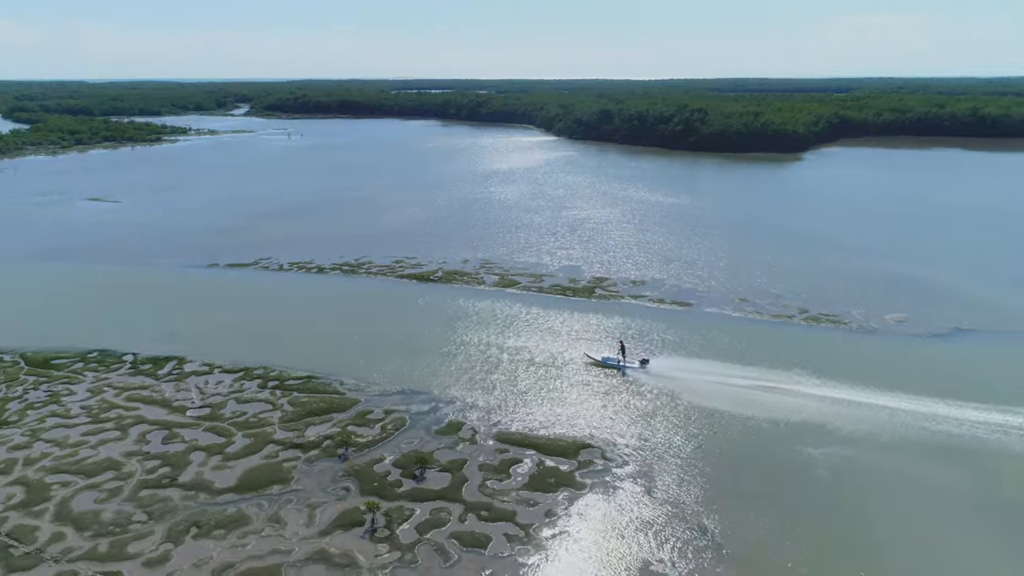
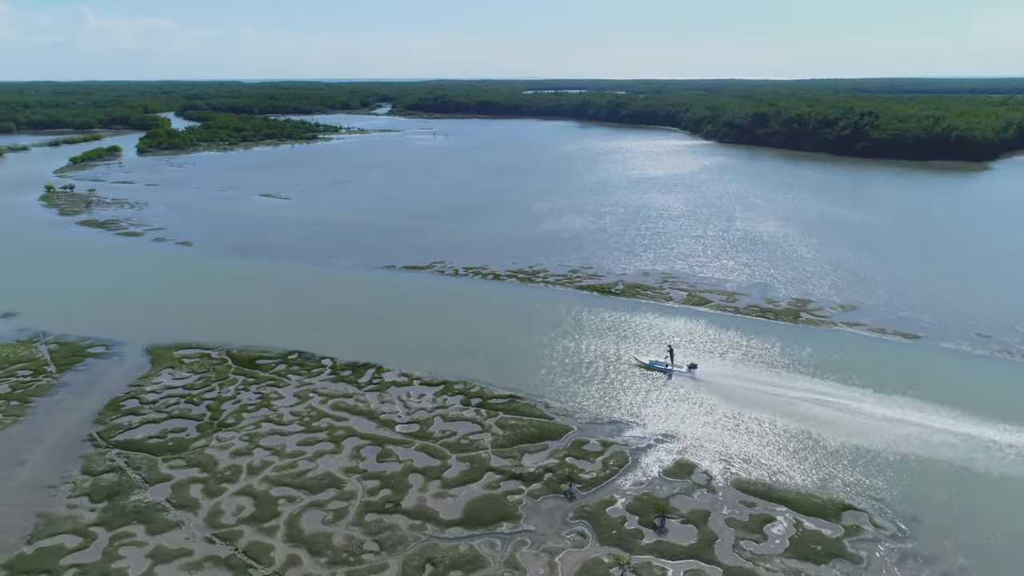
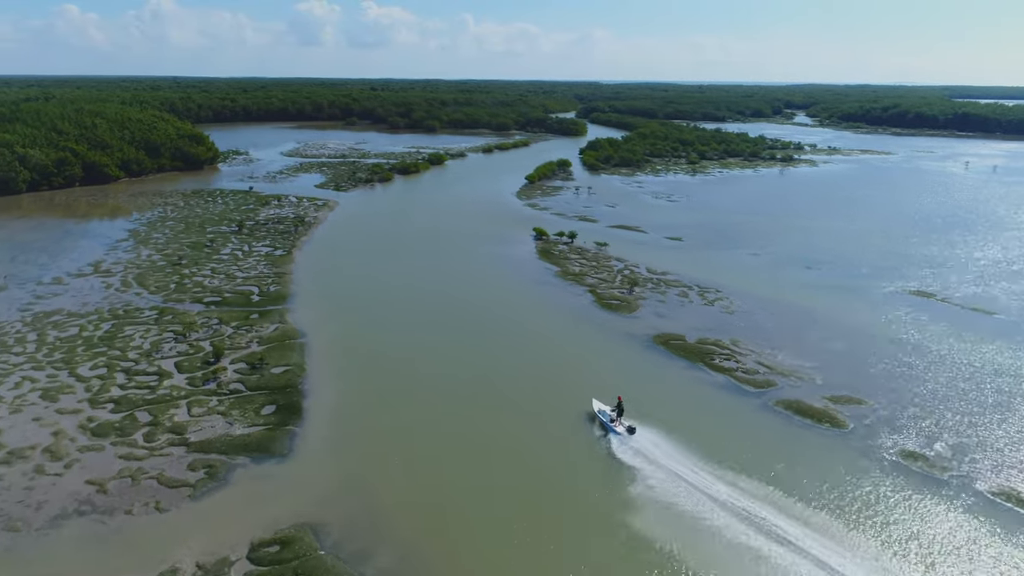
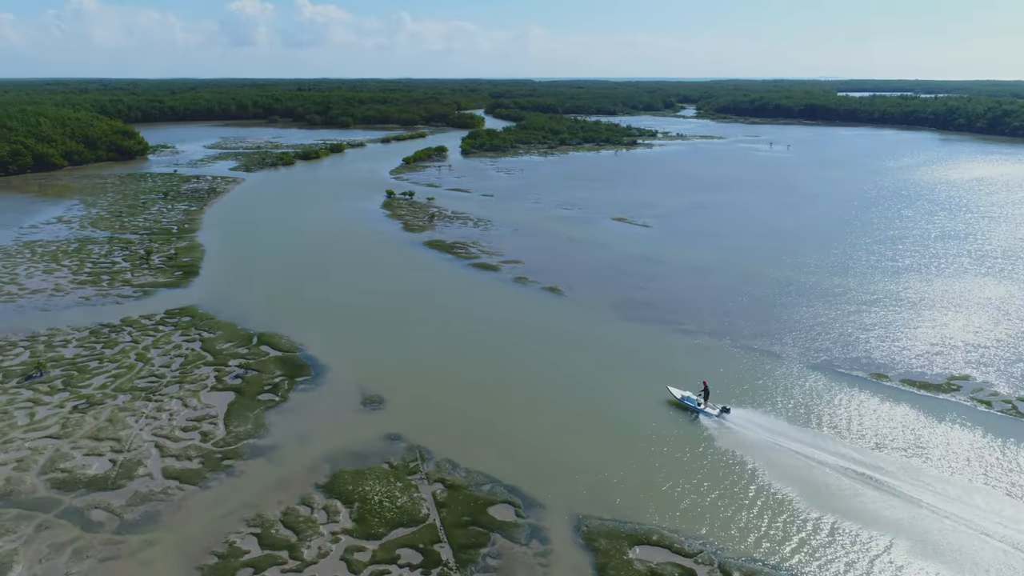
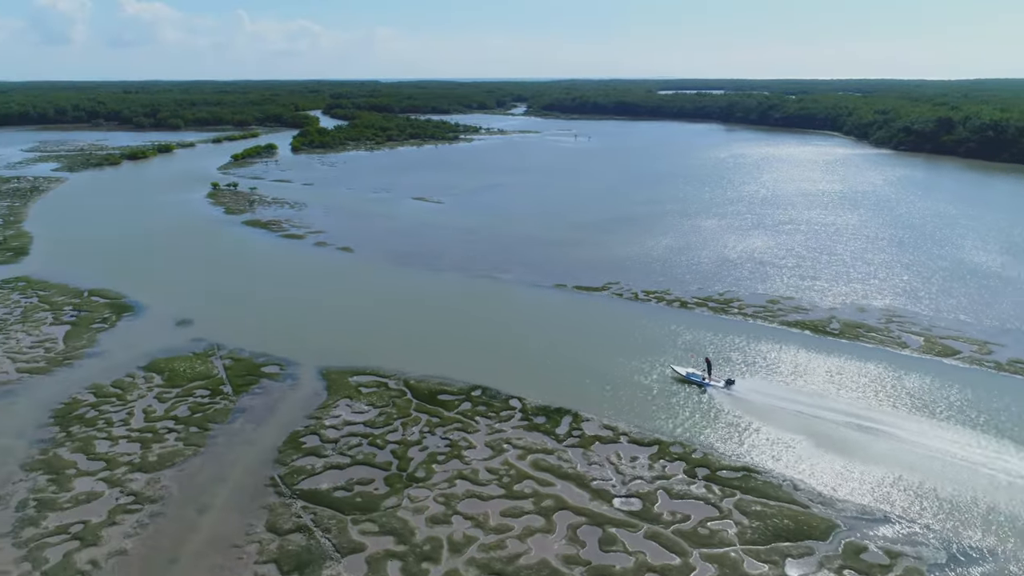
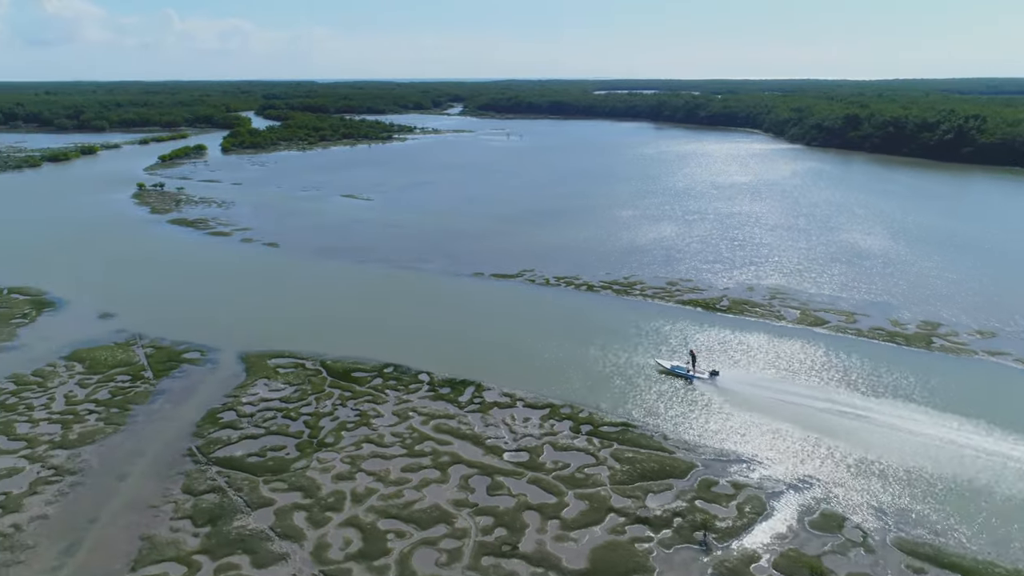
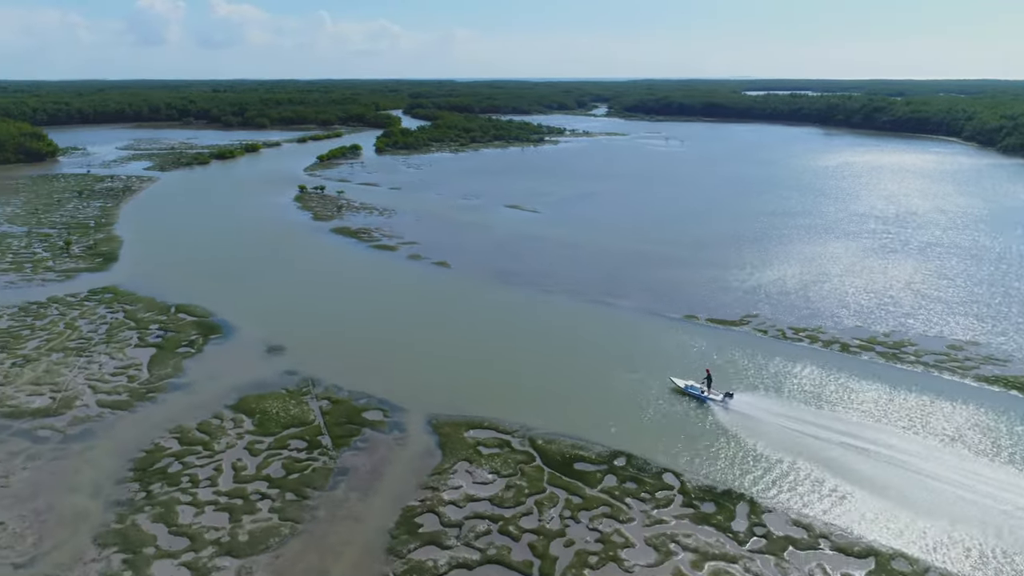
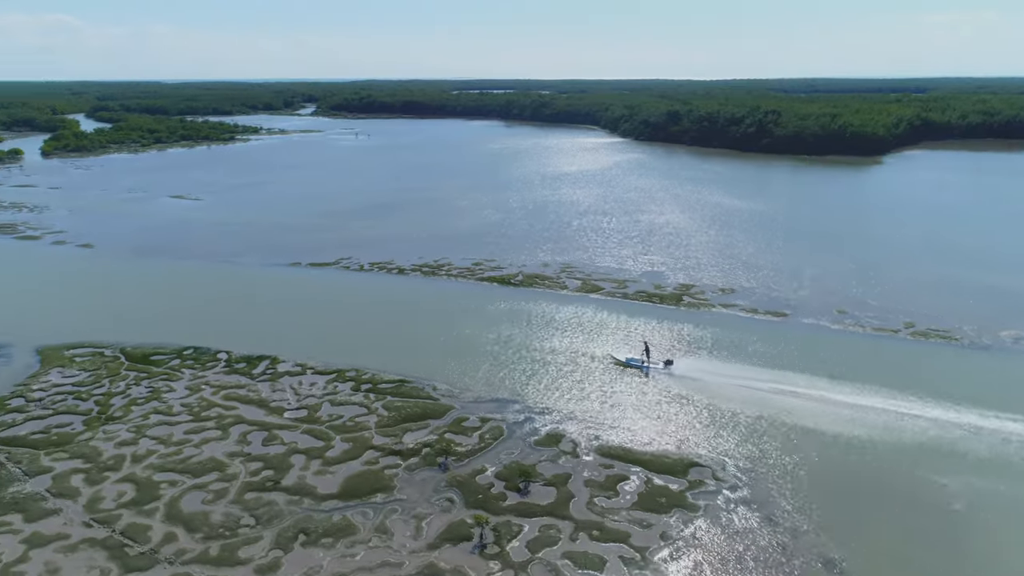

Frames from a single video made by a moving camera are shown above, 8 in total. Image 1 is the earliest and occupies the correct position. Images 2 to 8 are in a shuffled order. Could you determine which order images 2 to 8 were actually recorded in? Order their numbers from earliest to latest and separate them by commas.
8, 2, 6, 5, 7, 4, 3
